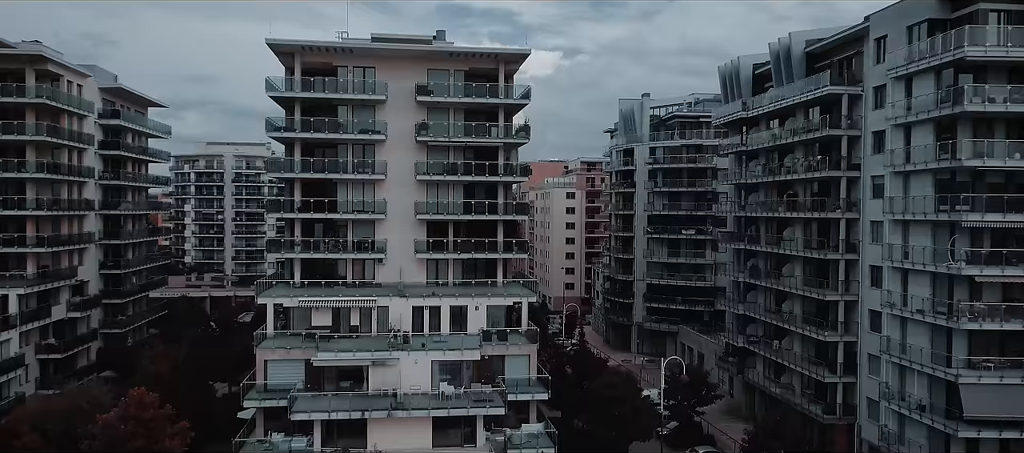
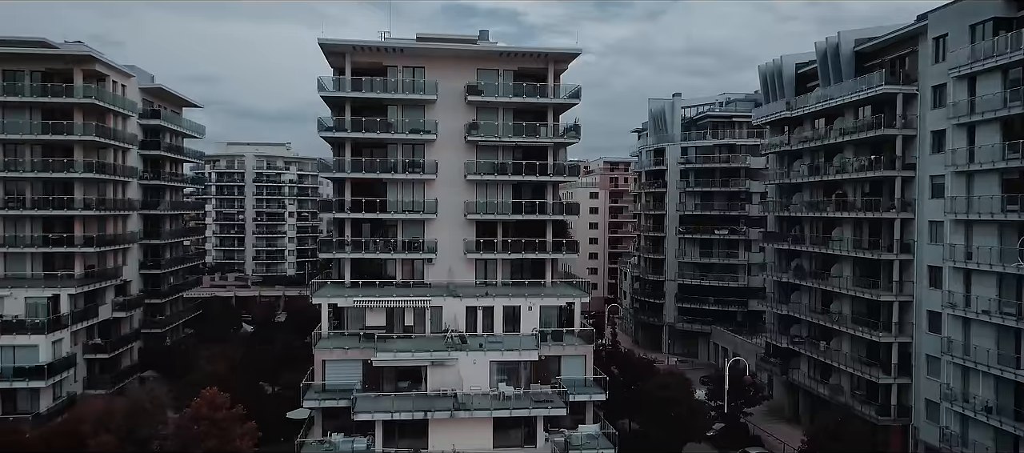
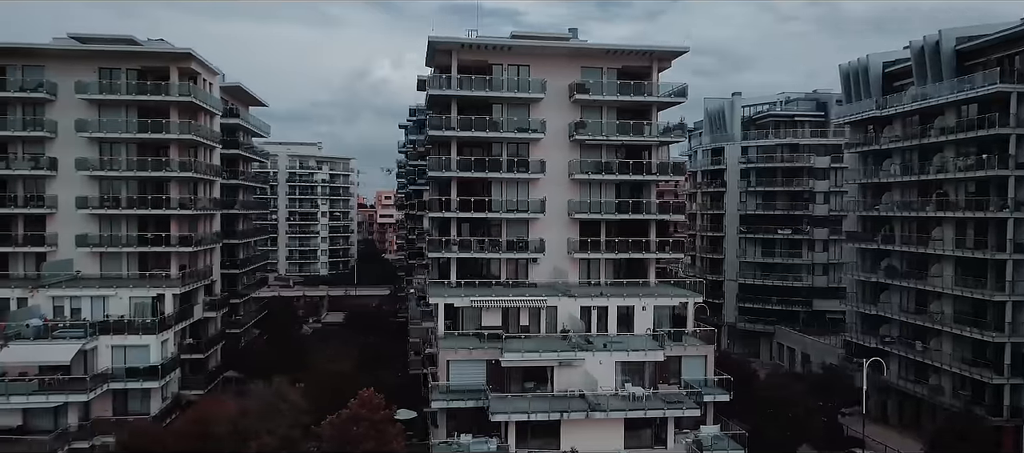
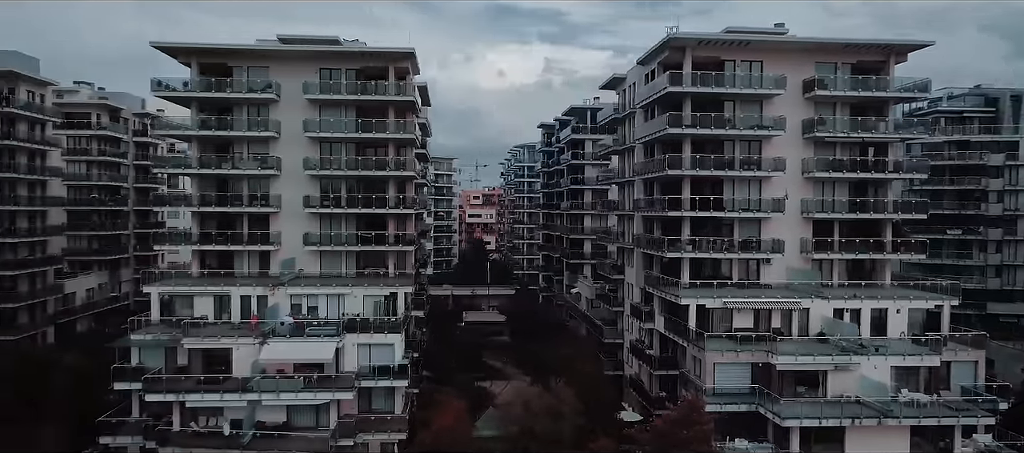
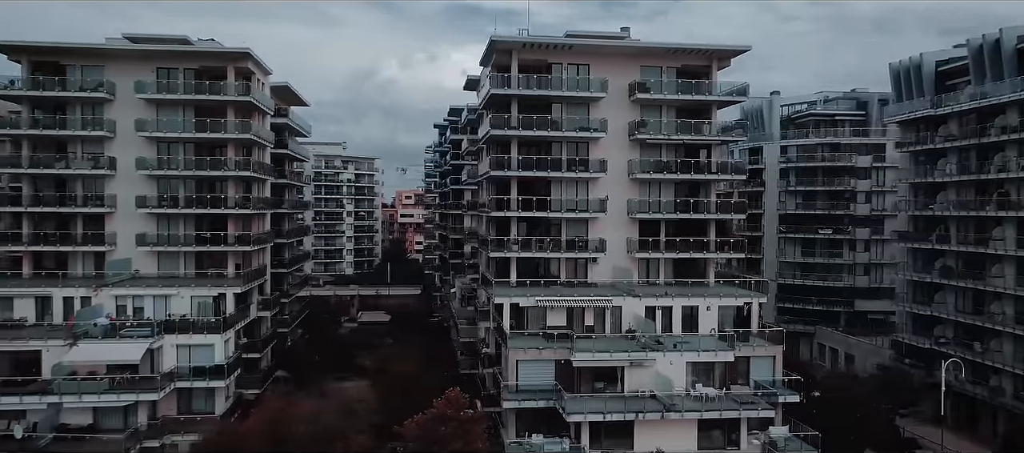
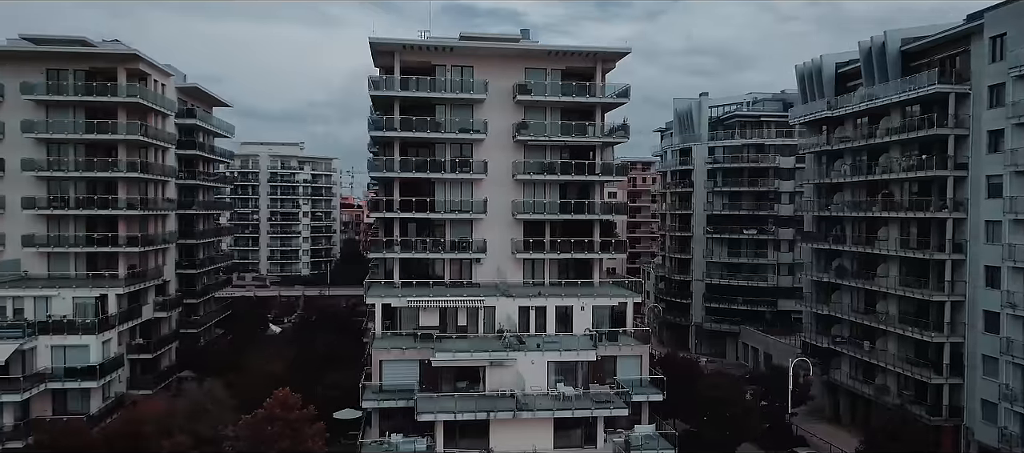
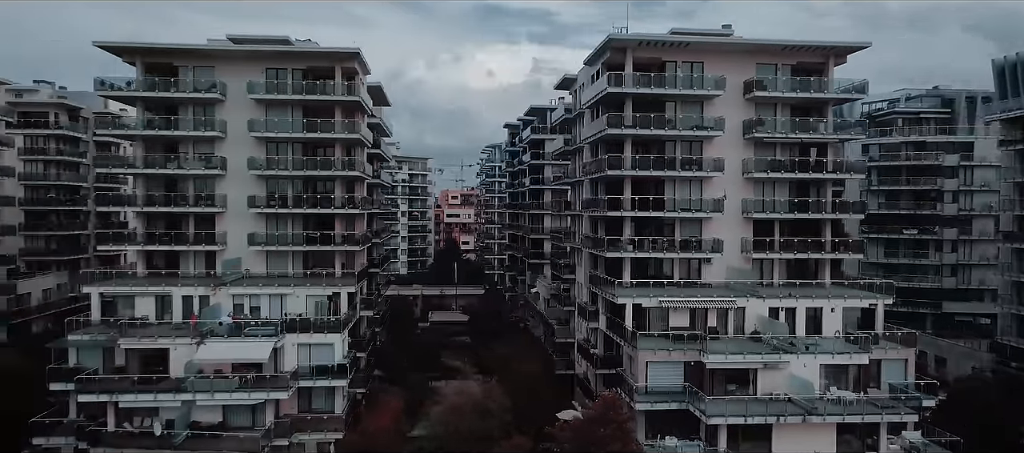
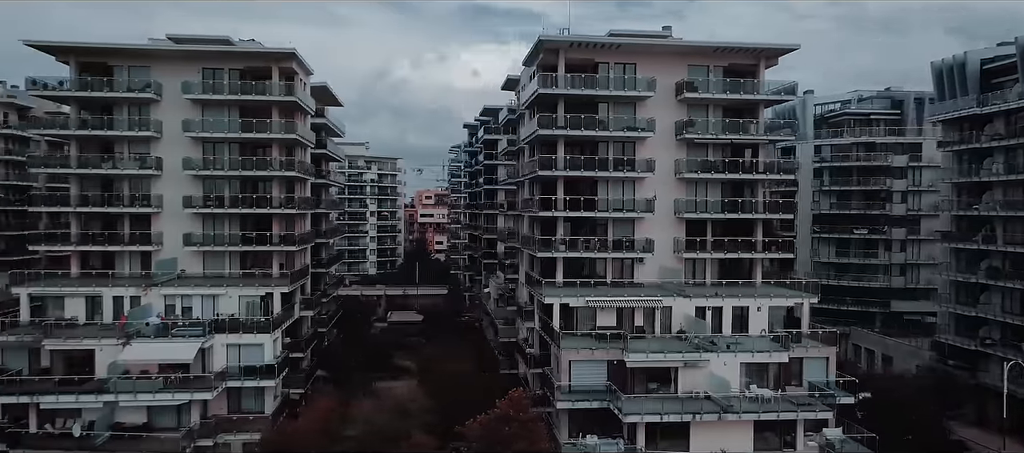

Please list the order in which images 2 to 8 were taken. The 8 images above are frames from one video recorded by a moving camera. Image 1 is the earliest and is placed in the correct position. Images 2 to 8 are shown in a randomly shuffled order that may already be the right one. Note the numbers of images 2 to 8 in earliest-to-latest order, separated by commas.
2, 6, 3, 5, 8, 7, 4
